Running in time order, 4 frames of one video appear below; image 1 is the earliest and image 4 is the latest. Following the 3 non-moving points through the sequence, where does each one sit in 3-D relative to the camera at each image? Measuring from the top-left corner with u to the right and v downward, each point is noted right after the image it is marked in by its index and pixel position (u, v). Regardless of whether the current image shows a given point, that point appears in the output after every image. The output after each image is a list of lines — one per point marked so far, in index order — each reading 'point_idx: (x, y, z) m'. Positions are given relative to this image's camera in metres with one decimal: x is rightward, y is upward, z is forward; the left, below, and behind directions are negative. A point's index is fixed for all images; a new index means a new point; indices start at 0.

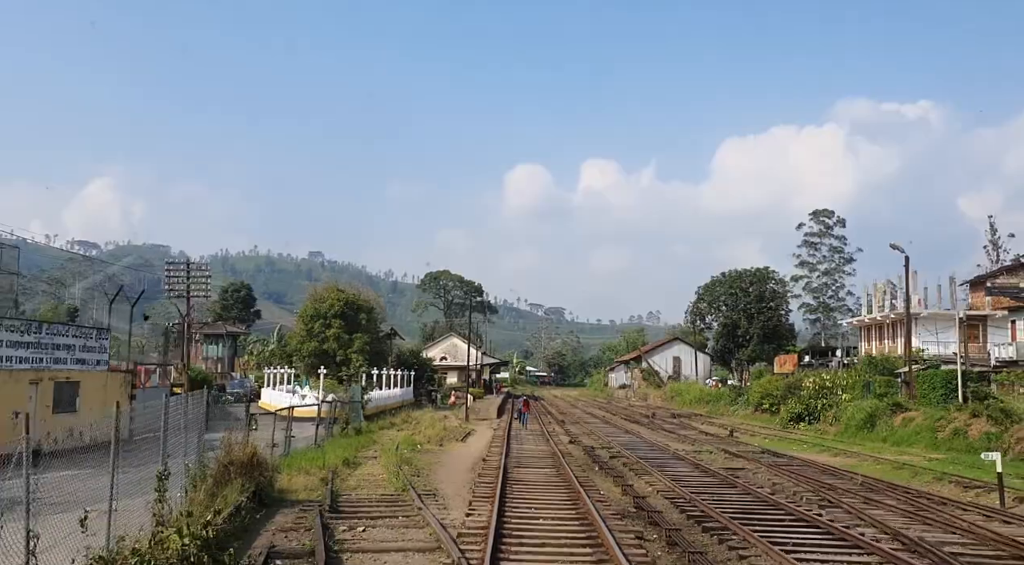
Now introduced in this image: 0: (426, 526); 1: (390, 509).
0: (-1.0, -3.0, +13.3) m
1: (-1.7, -3.1, +15.0) m
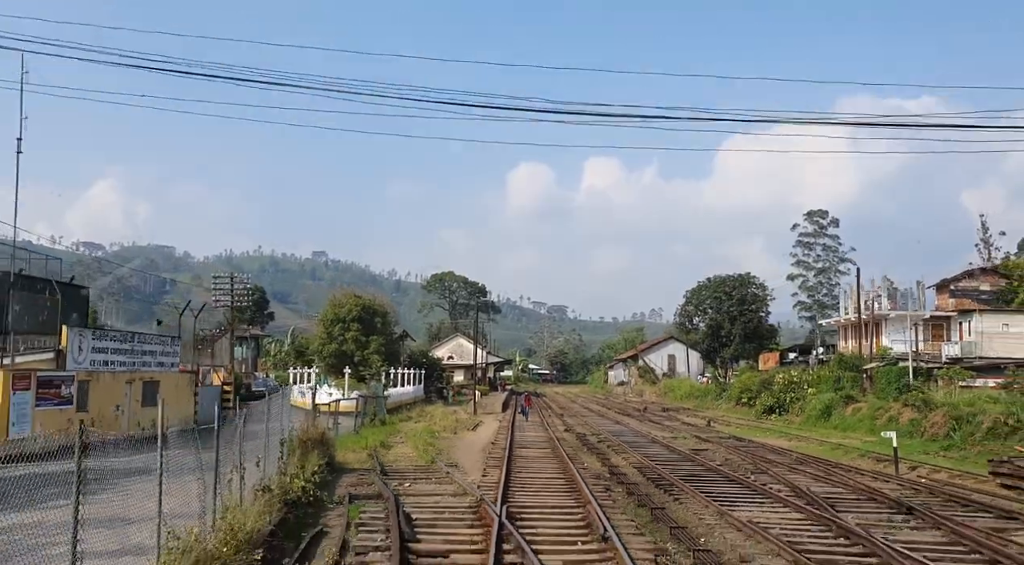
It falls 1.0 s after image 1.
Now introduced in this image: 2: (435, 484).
0: (-1.0, -3.4, +18.5) m
1: (-1.6, -3.5, +20.2) m
2: (-1.3, -3.4, +18.4) m
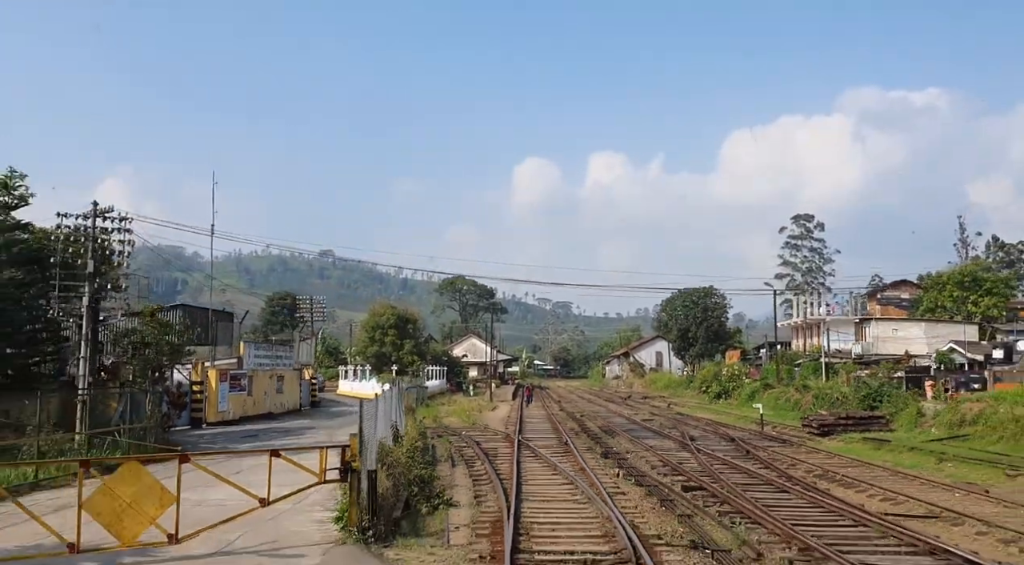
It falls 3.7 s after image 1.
0: (-0.6, -4.4, +32.7) m
1: (-1.3, -4.6, +34.4) m
2: (-1.0, -4.4, +32.6) m
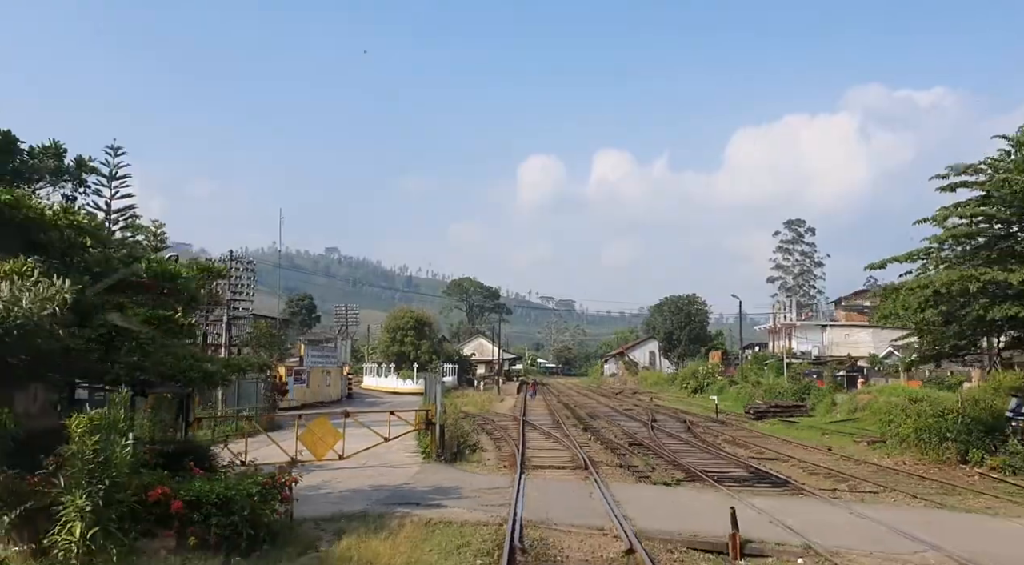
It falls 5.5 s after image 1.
0: (-0.4, -5.1, +42.3) m
1: (-1.0, -5.2, +44.0) m
2: (-0.8, -5.1, +42.1) m
